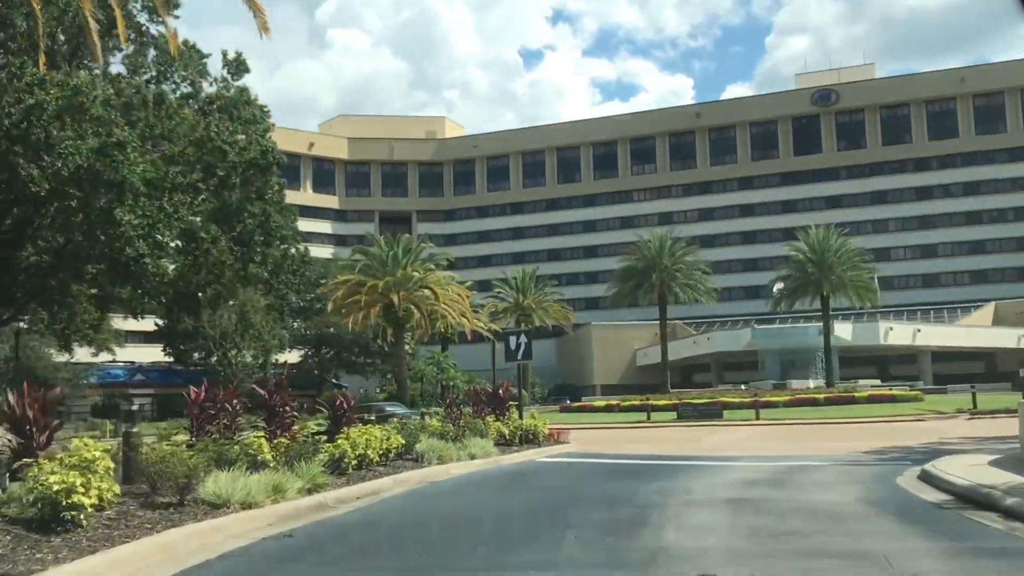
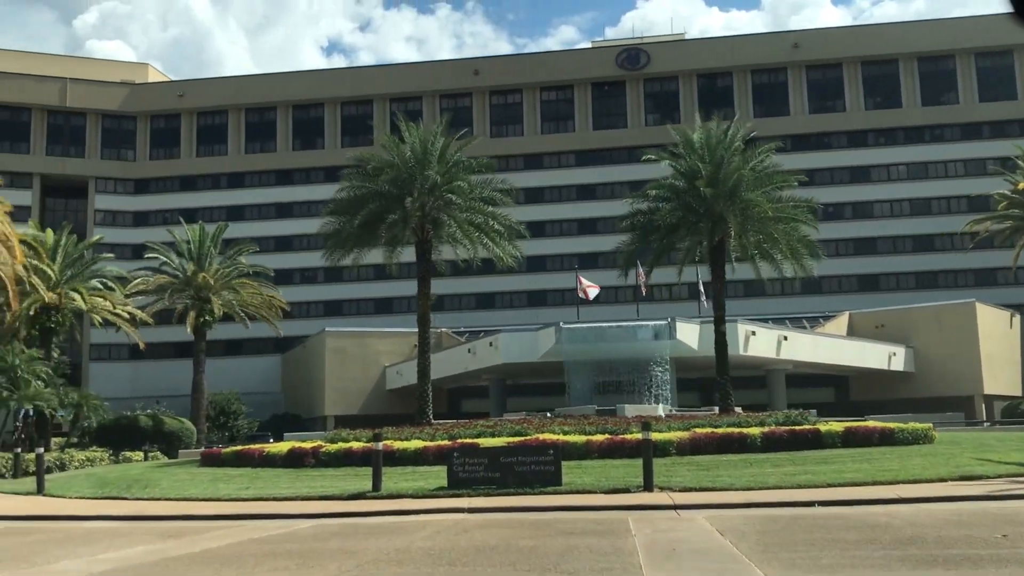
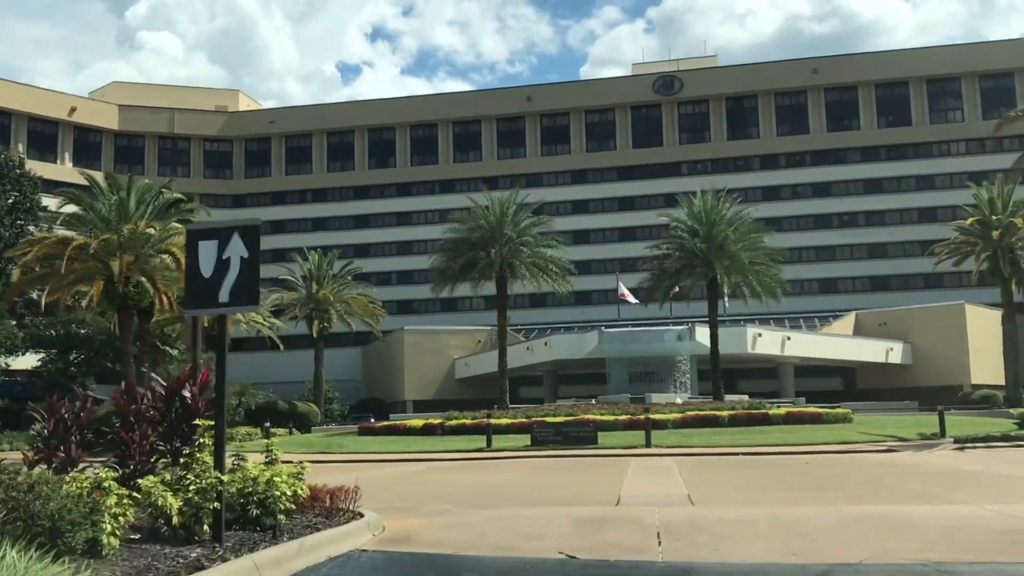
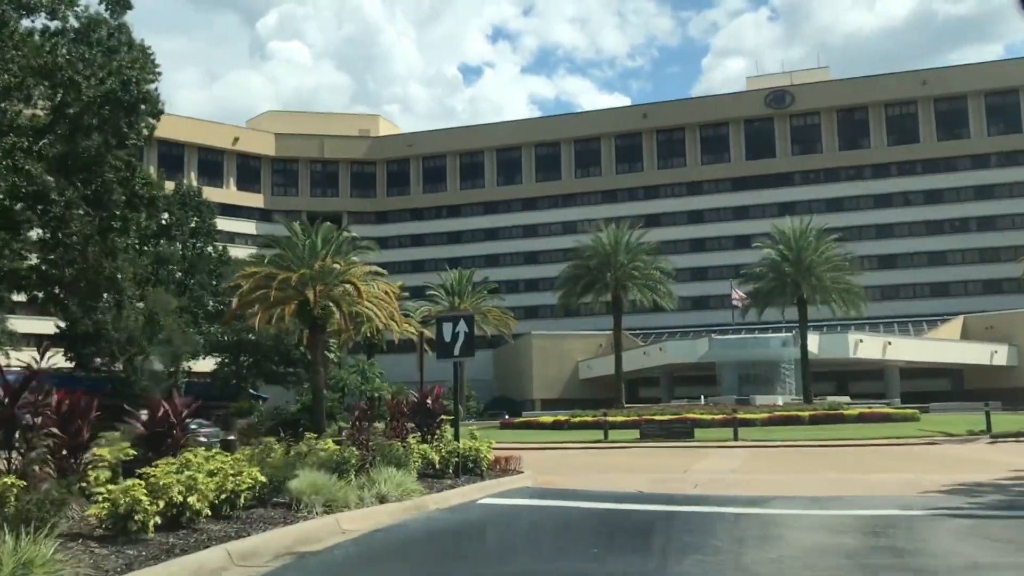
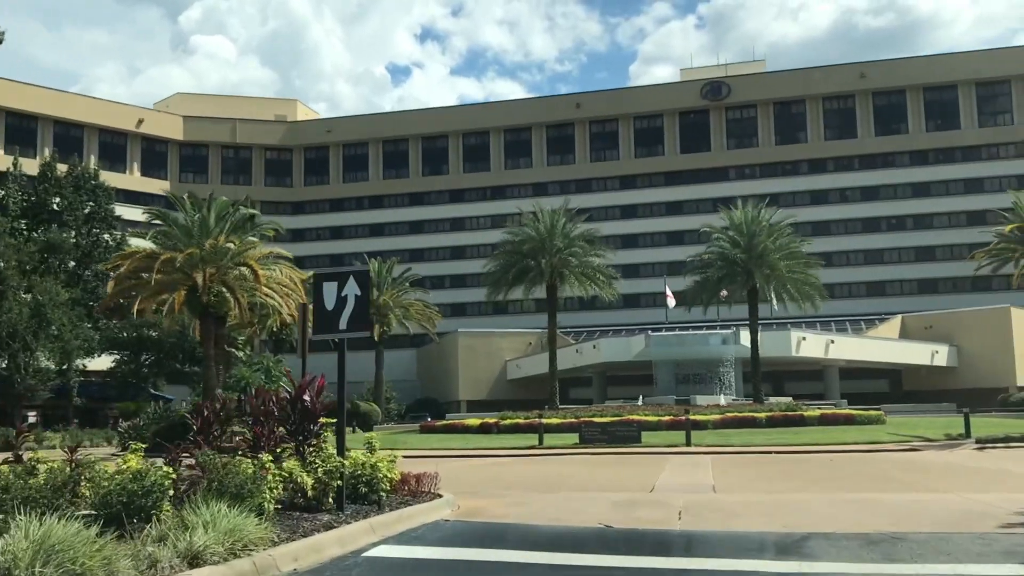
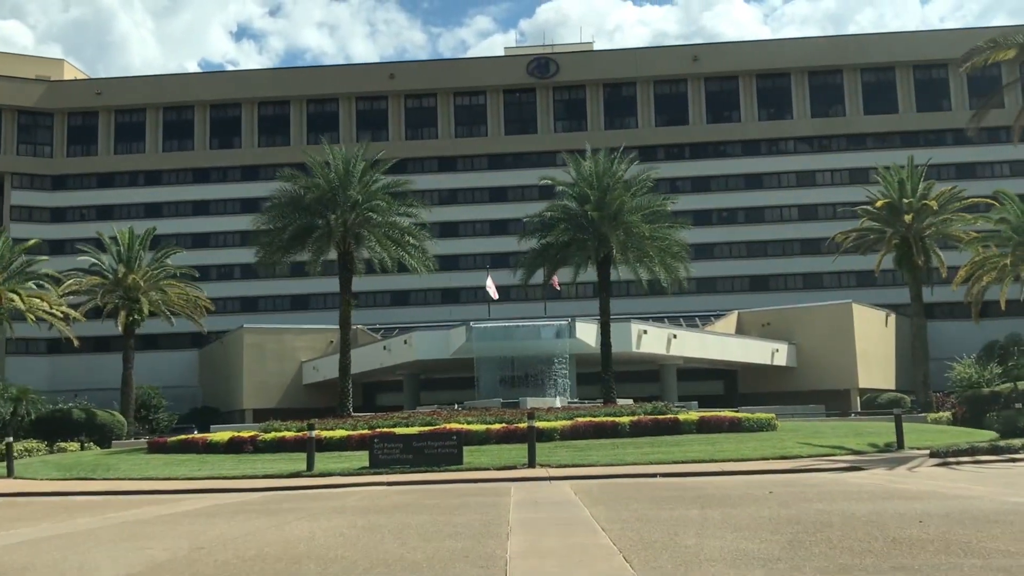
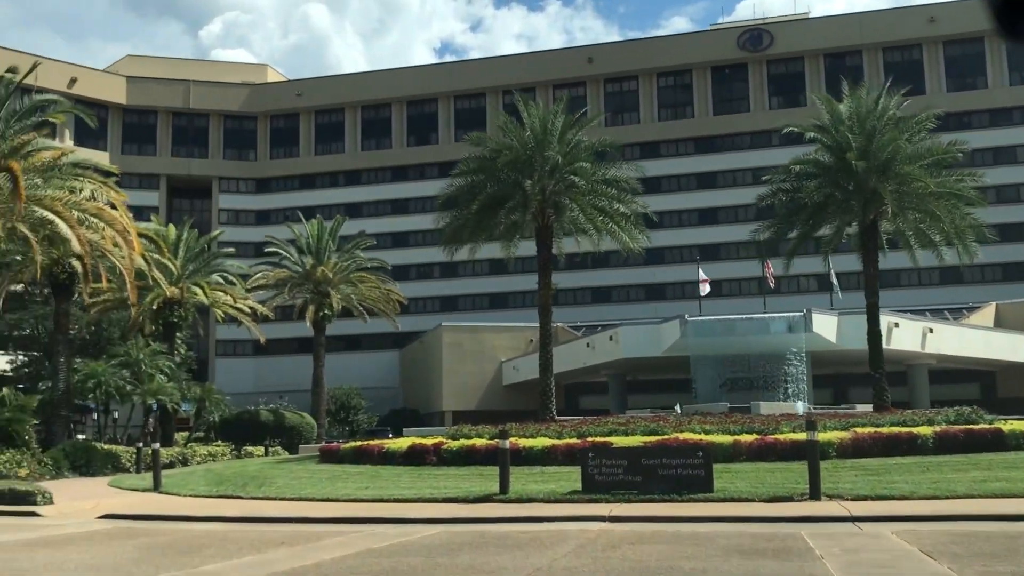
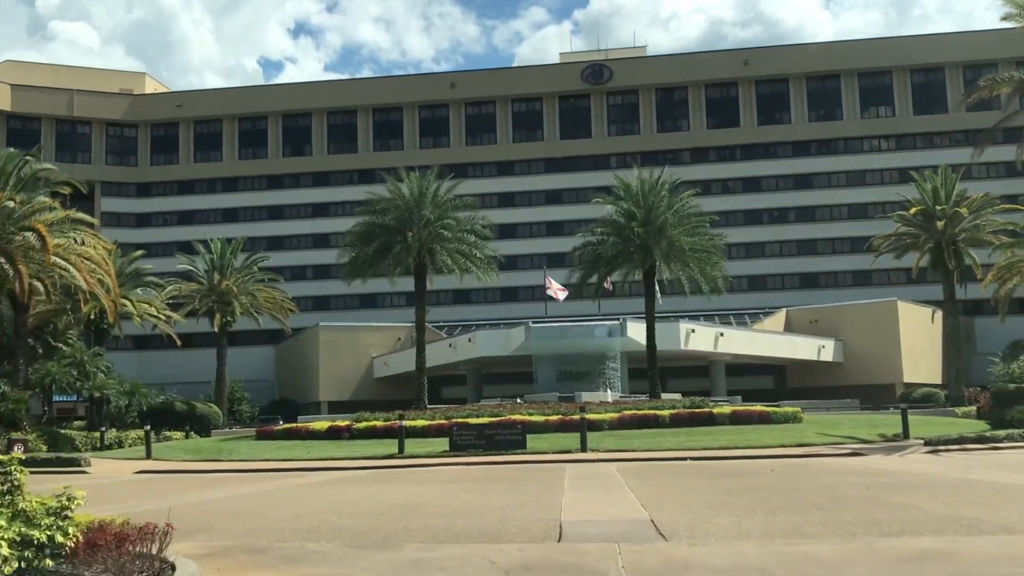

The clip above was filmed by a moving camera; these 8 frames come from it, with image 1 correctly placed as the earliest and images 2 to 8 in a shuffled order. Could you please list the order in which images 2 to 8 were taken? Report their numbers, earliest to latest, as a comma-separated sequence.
4, 5, 3, 8, 6, 2, 7
